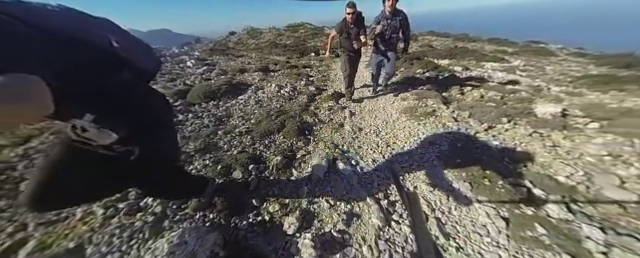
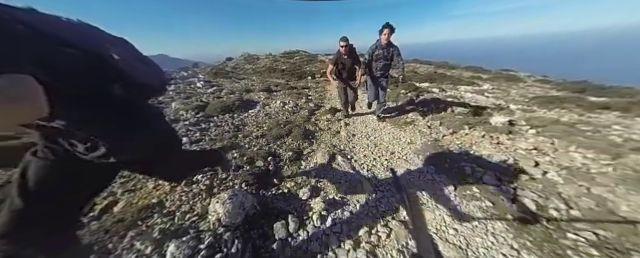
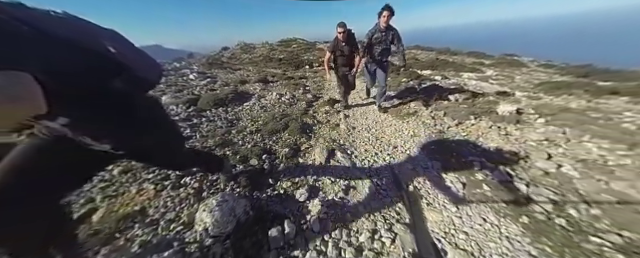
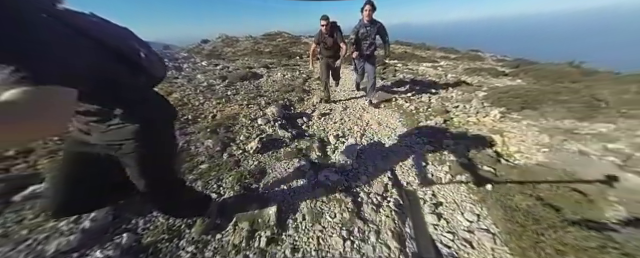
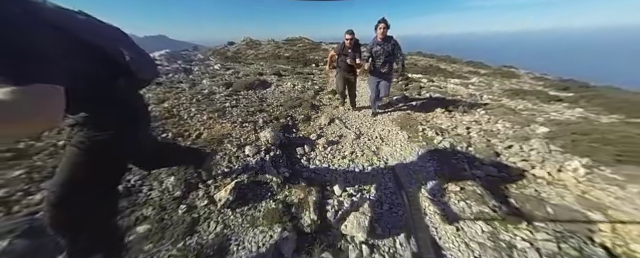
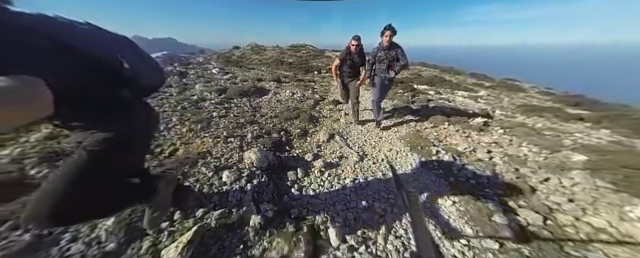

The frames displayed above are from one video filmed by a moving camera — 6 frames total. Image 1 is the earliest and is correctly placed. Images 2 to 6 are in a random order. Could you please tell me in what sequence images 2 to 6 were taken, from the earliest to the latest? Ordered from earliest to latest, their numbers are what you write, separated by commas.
3, 2, 6, 5, 4
